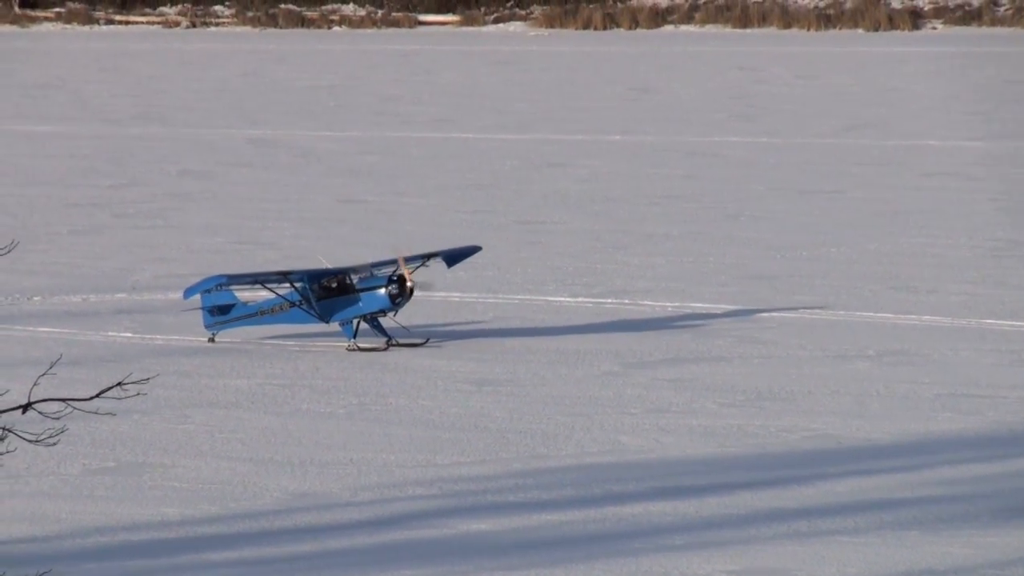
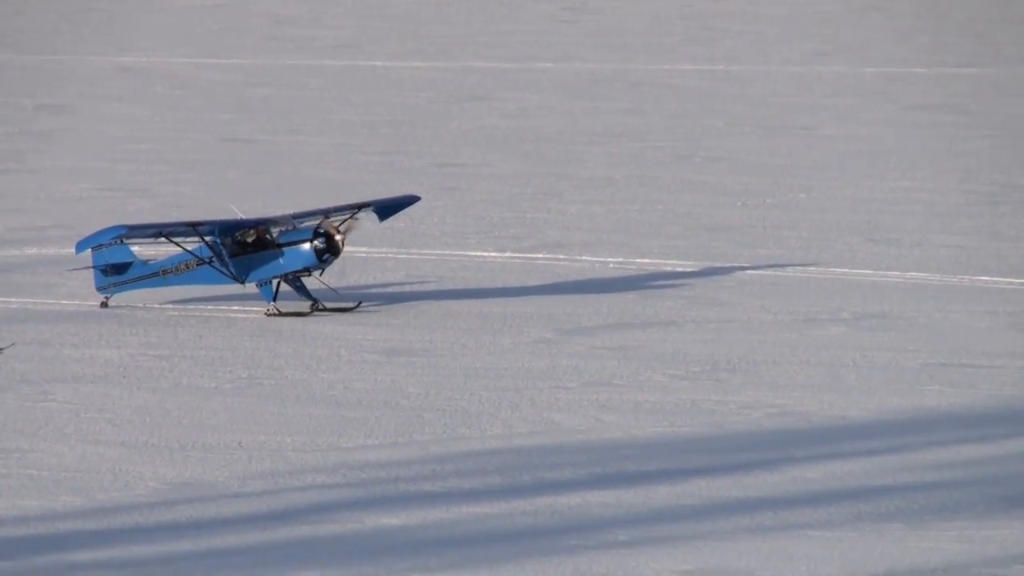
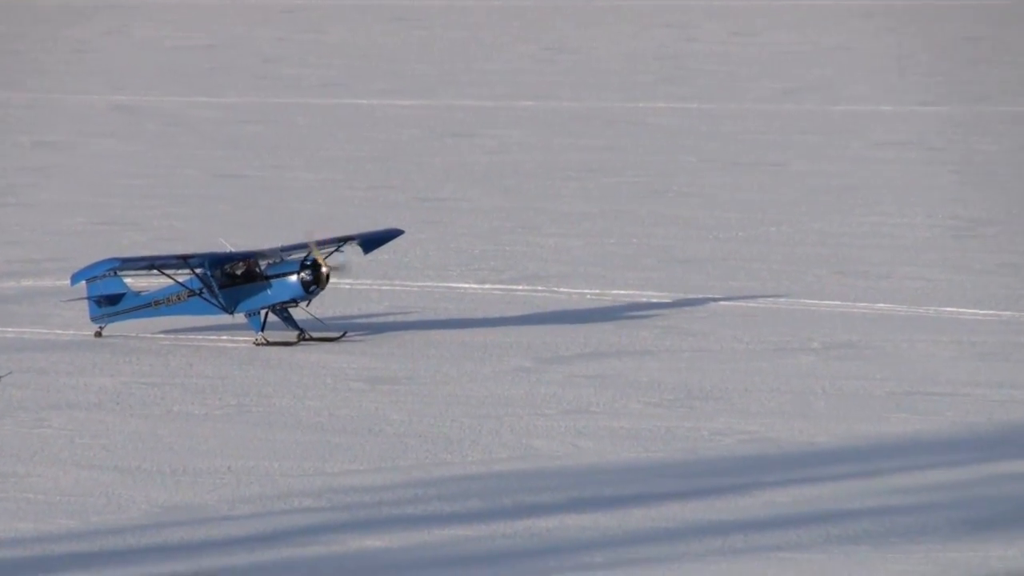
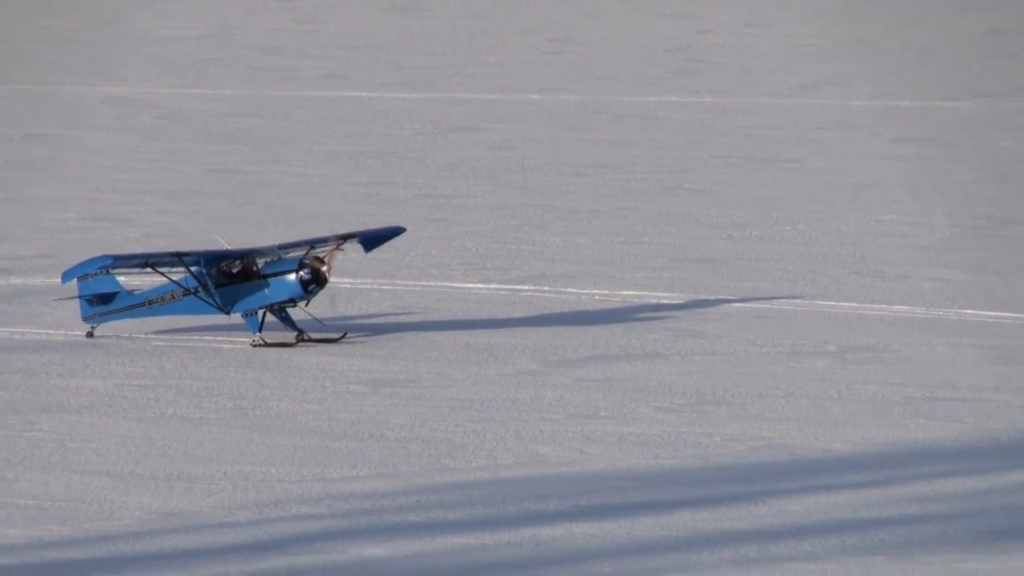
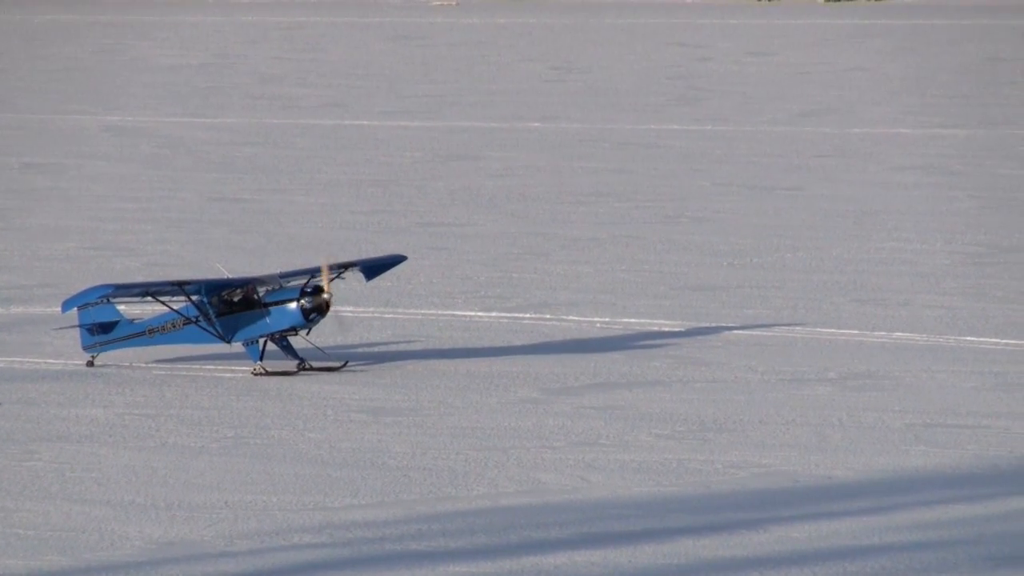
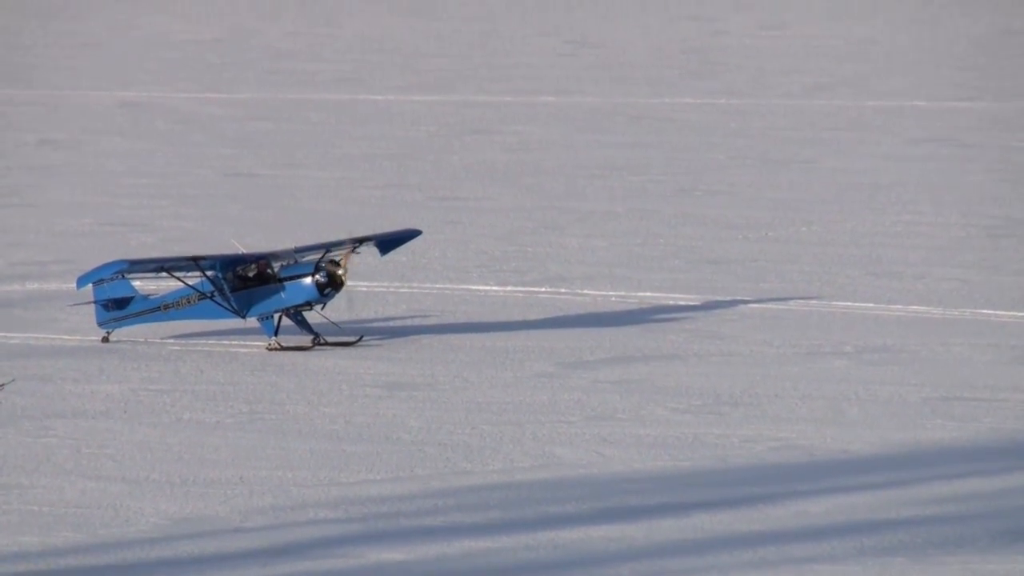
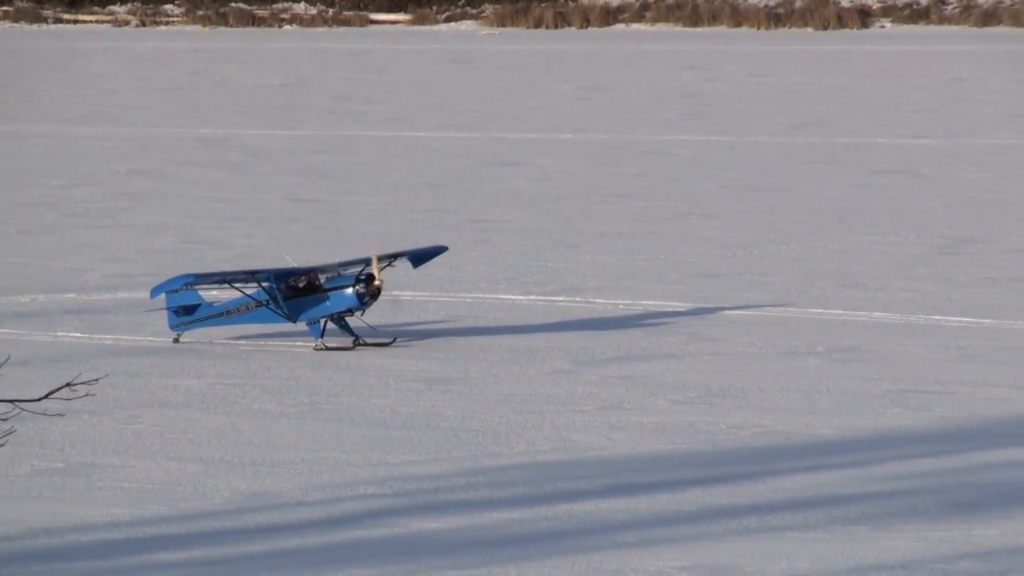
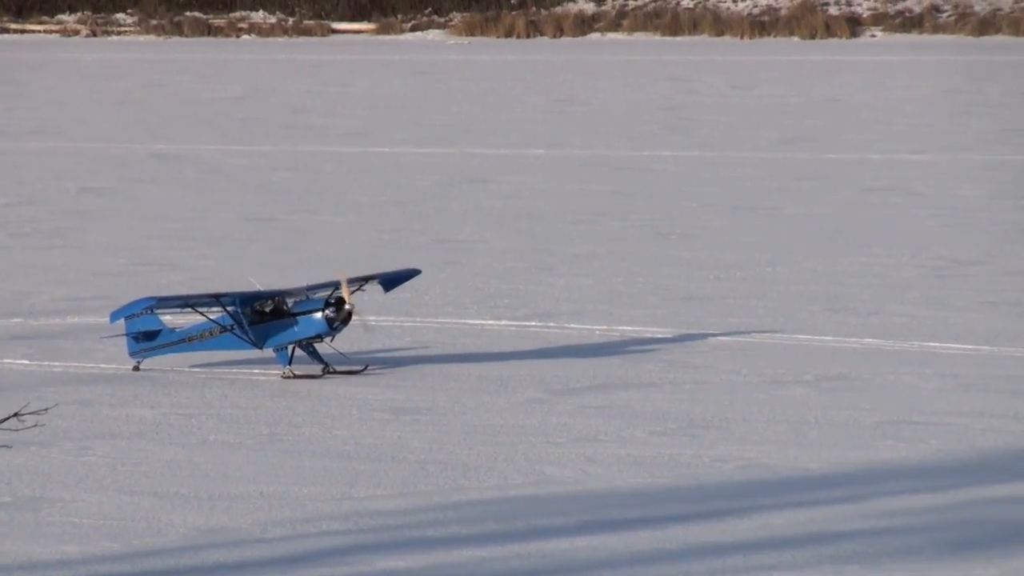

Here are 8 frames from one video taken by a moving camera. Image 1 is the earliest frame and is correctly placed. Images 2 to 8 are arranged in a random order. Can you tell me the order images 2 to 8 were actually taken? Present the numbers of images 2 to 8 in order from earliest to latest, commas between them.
7, 8, 3, 2, 6, 5, 4
